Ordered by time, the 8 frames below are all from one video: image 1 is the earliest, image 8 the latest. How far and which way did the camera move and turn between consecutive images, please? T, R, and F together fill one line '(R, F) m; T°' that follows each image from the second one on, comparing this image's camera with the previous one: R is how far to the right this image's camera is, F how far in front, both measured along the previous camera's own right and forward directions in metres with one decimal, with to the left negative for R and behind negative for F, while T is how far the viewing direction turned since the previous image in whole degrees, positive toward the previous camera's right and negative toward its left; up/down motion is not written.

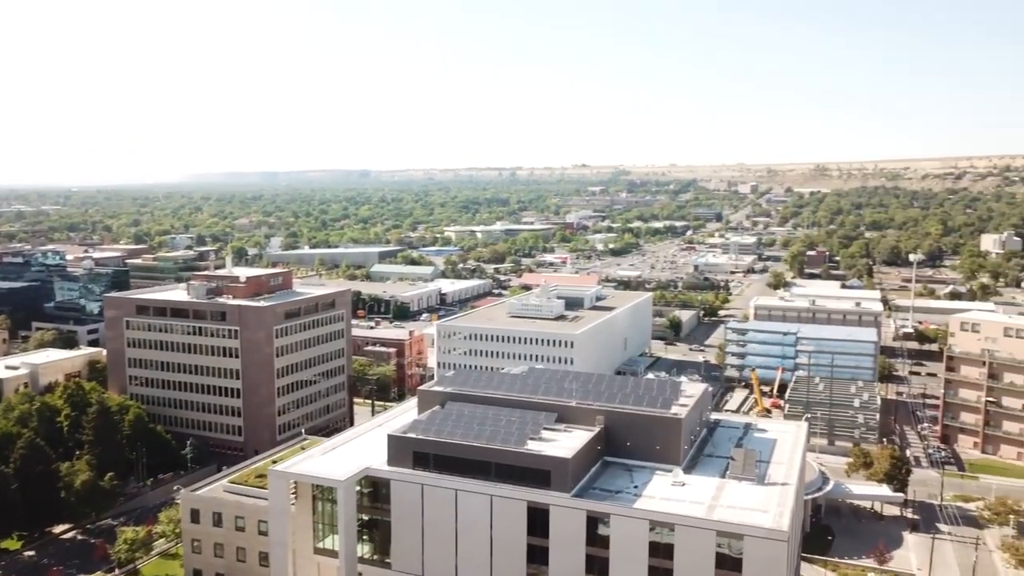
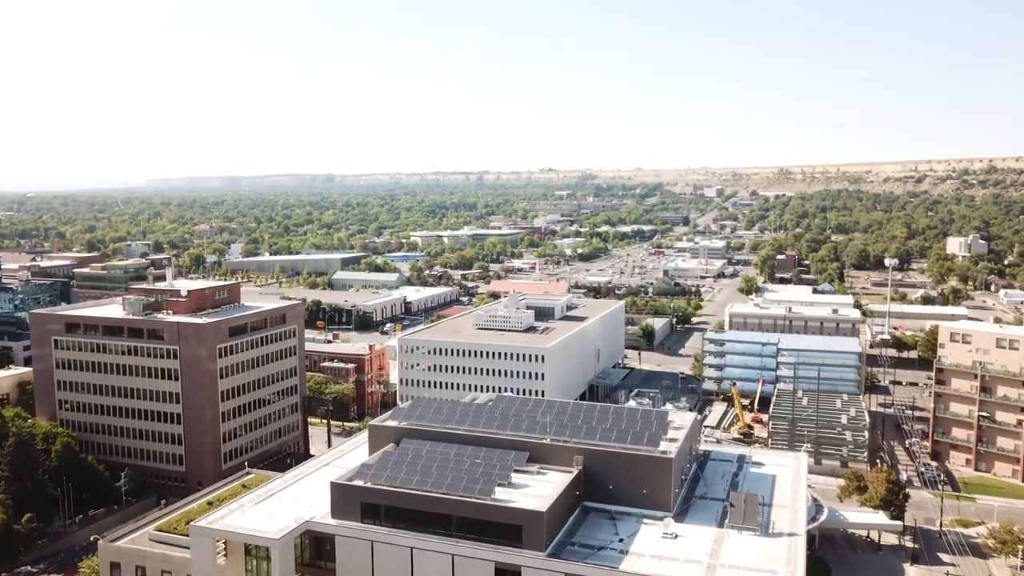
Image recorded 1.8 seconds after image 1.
(+0.1, +2.4) m; +2°
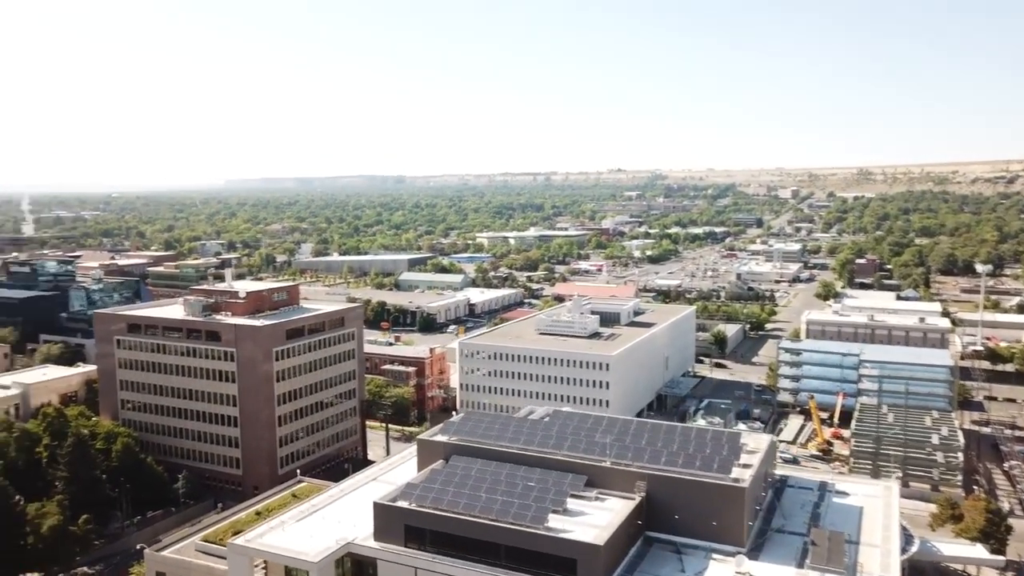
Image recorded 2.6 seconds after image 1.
(+0.2, +1.3) m; -5°
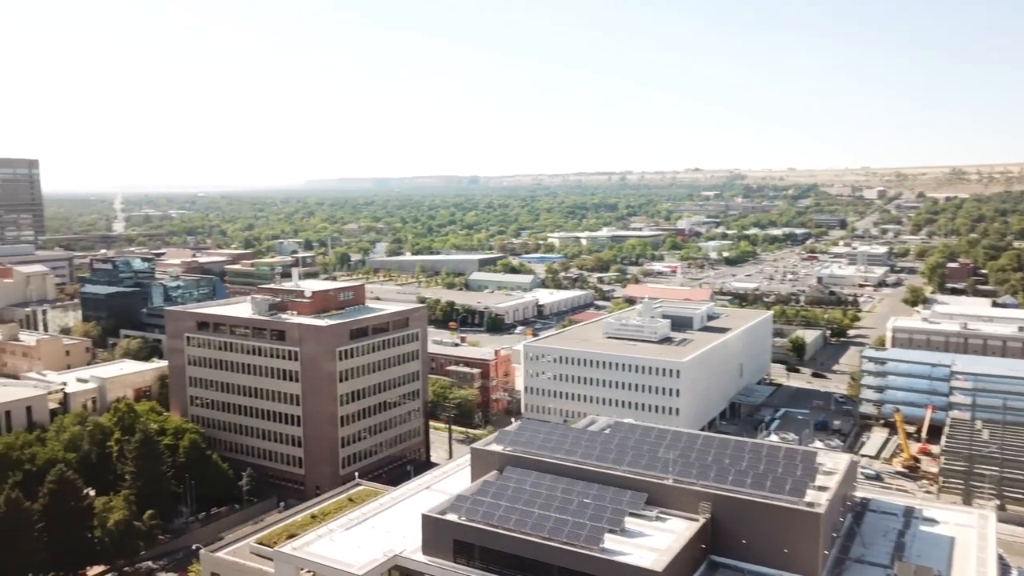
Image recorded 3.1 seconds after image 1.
(+0.3, +0.8) m; -5°
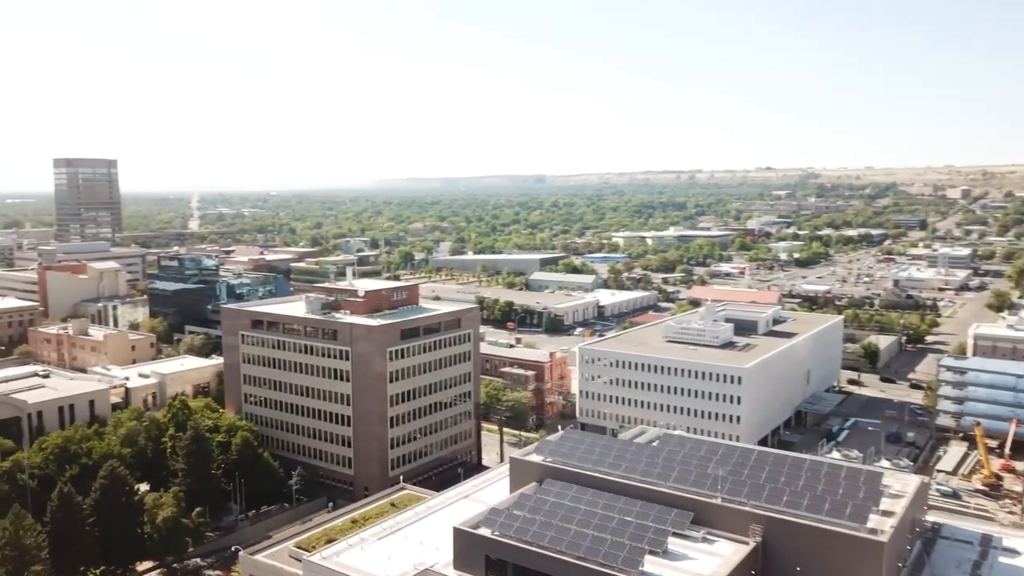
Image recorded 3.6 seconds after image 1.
(+0.5, +0.8) m; -5°
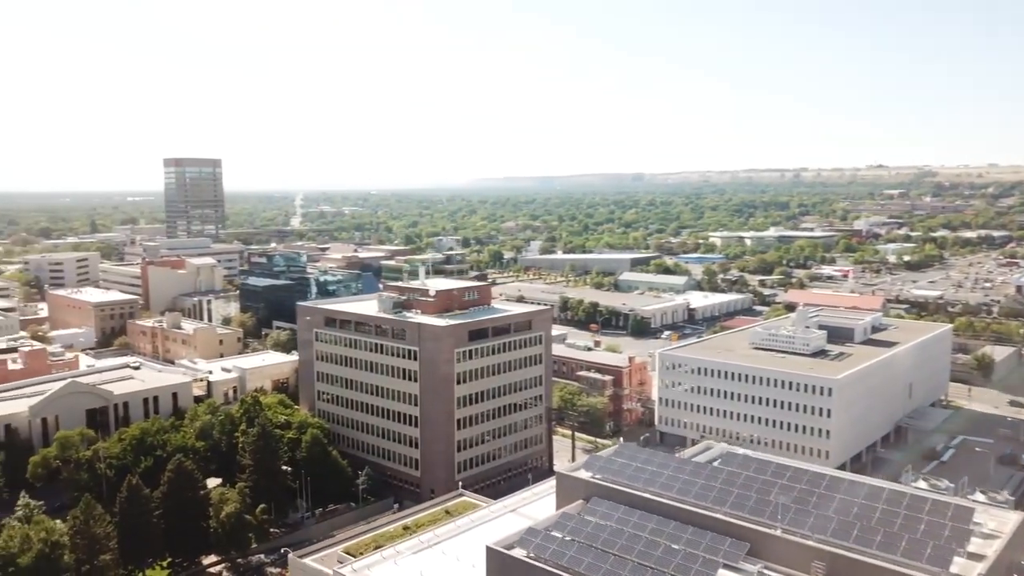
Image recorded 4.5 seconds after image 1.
(+0.9, +1.0) m; -7°
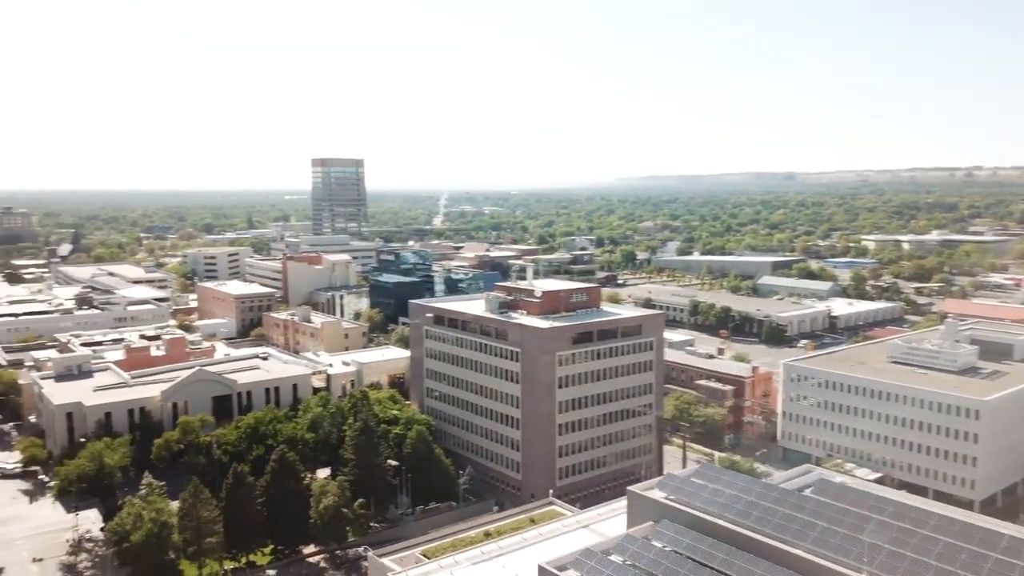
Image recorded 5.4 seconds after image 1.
(+1.2, +0.9) m; -10°
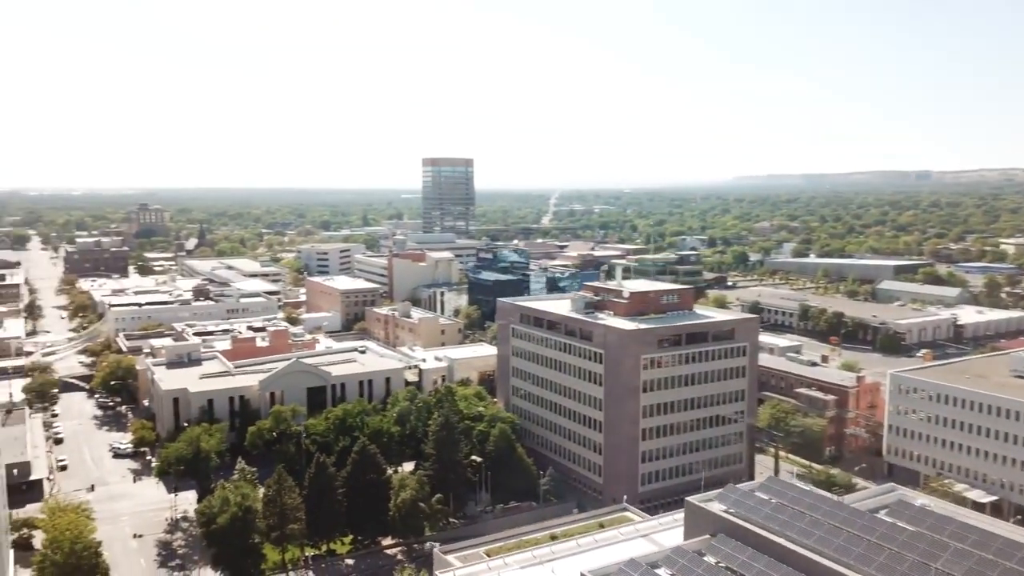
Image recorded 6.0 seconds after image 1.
(+1.0, +0.4) m; -8°
